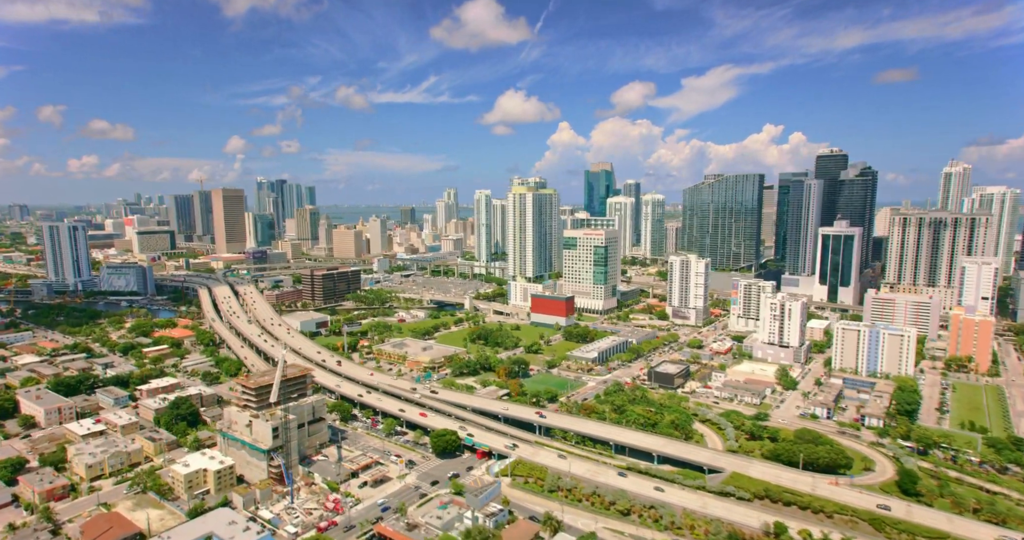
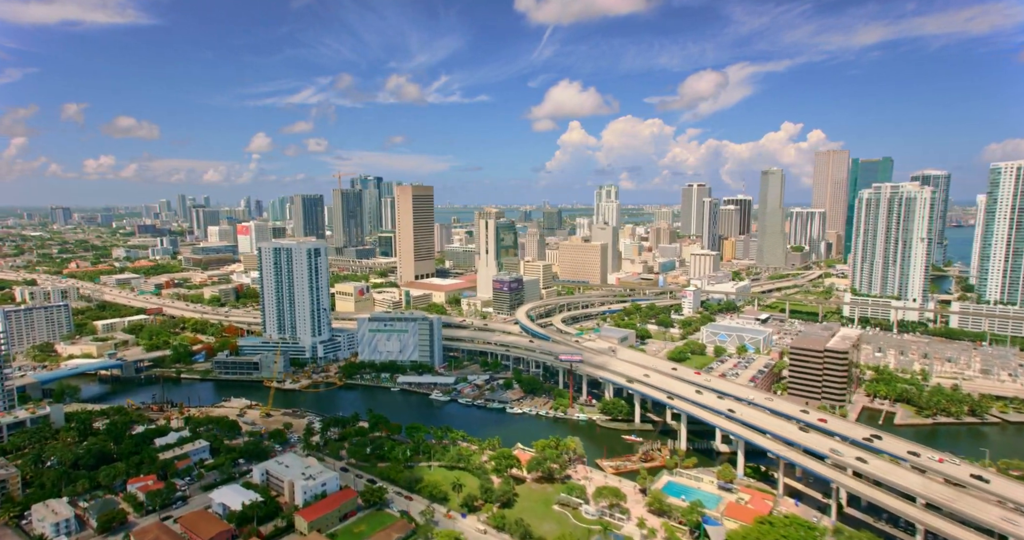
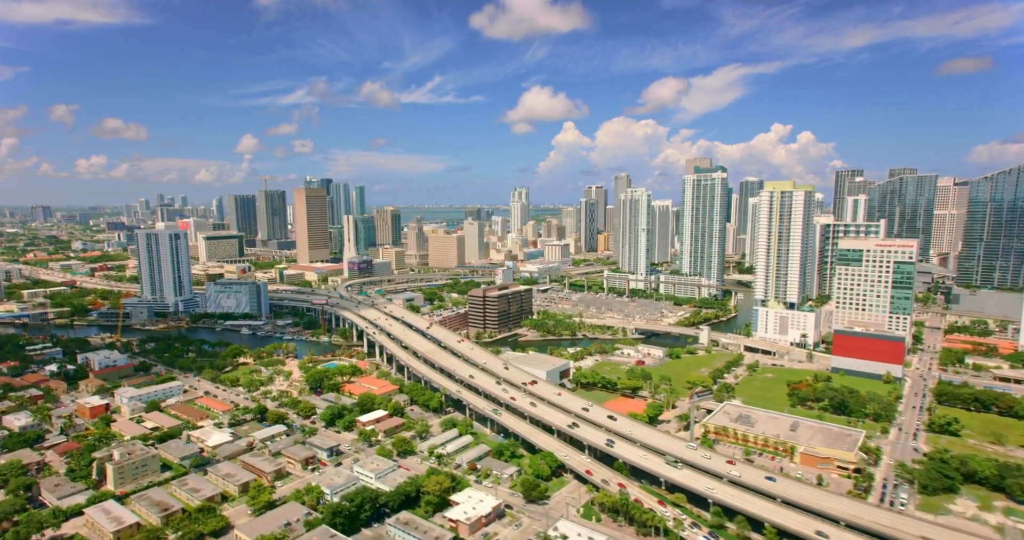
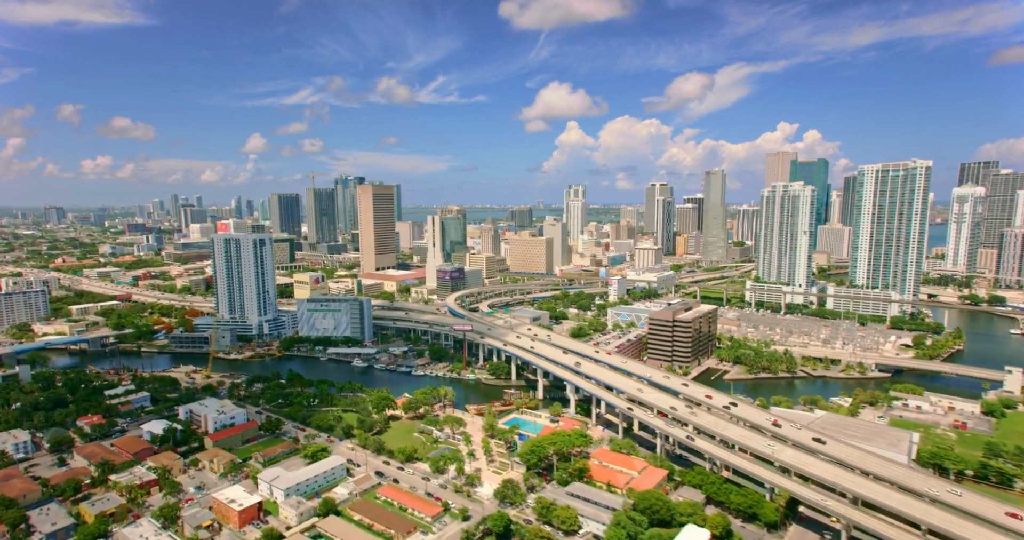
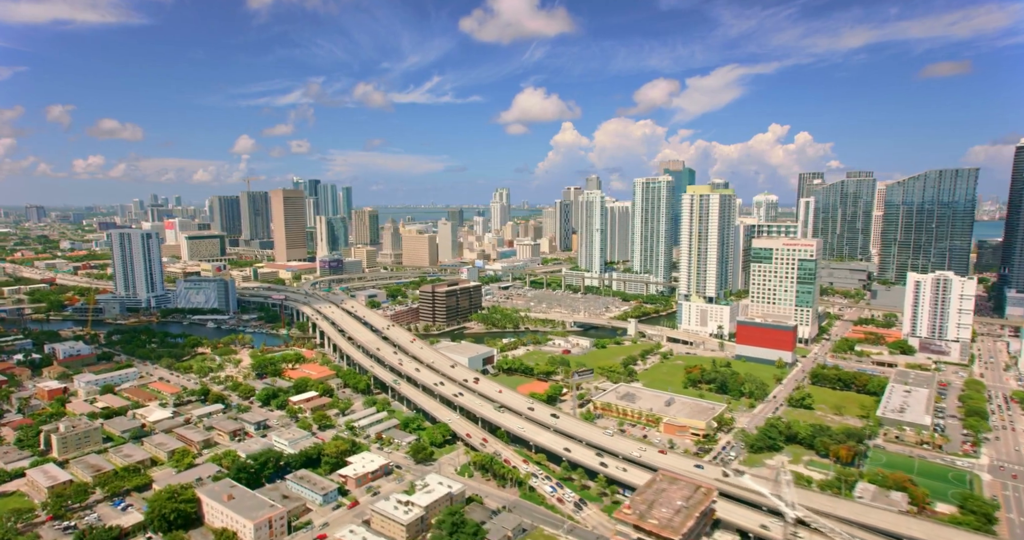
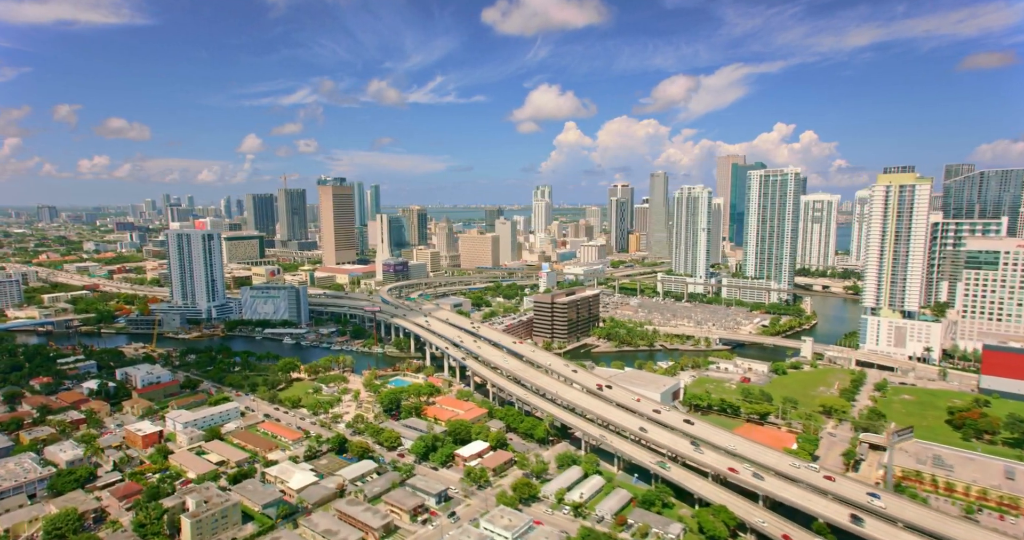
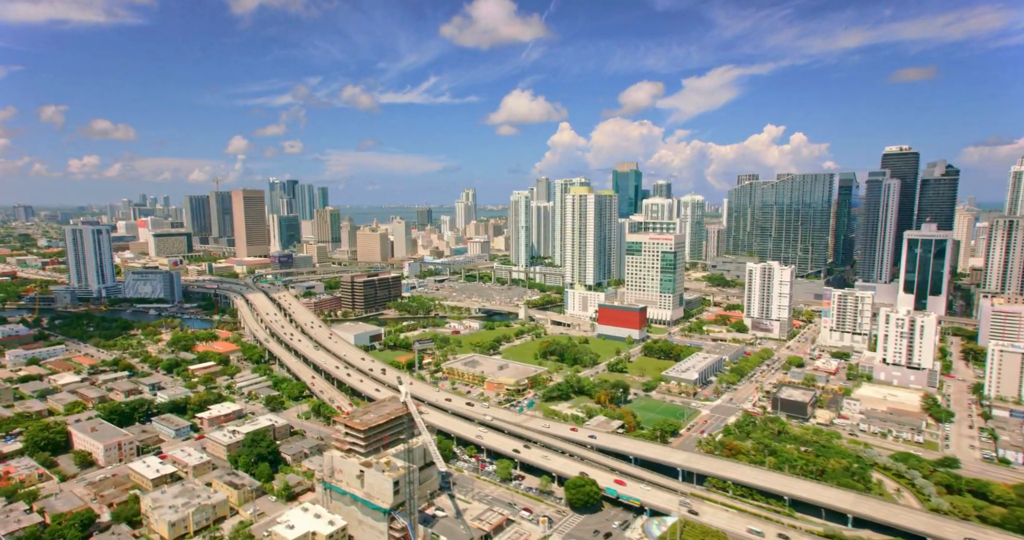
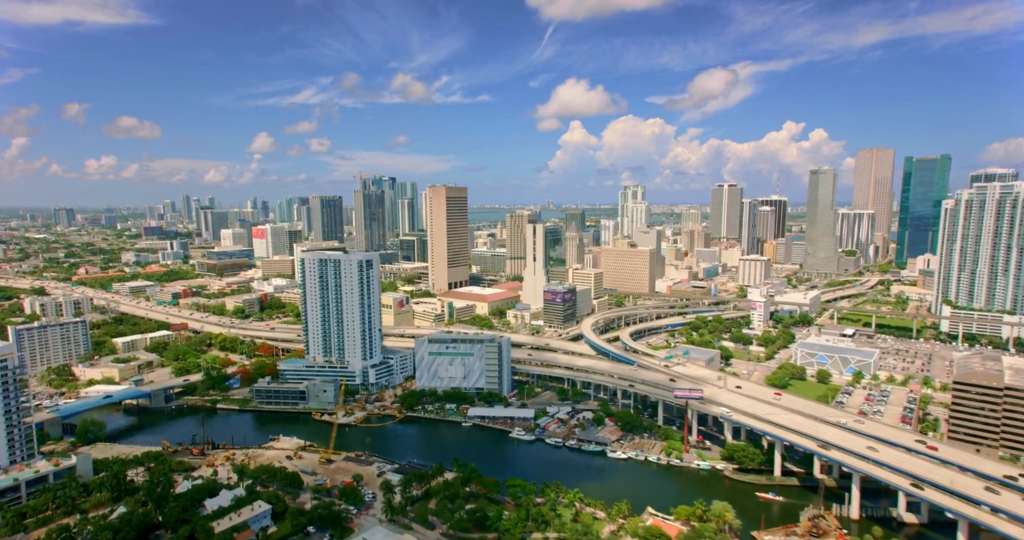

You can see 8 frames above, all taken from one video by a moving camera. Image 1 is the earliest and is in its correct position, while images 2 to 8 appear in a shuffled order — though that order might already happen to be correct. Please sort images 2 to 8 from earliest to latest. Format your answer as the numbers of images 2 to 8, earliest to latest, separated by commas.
7, 5, 3, 6, 4, 2, 8
